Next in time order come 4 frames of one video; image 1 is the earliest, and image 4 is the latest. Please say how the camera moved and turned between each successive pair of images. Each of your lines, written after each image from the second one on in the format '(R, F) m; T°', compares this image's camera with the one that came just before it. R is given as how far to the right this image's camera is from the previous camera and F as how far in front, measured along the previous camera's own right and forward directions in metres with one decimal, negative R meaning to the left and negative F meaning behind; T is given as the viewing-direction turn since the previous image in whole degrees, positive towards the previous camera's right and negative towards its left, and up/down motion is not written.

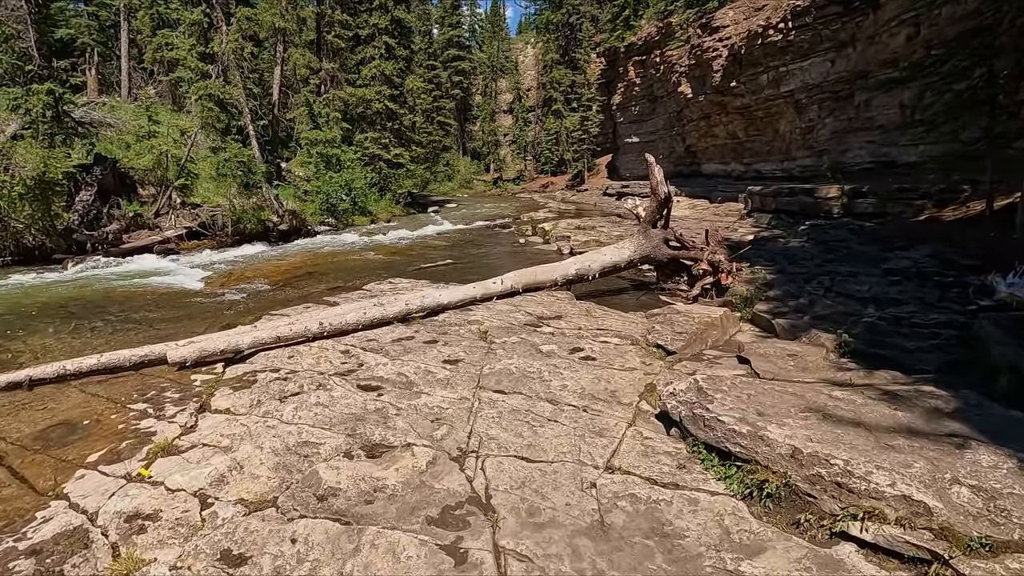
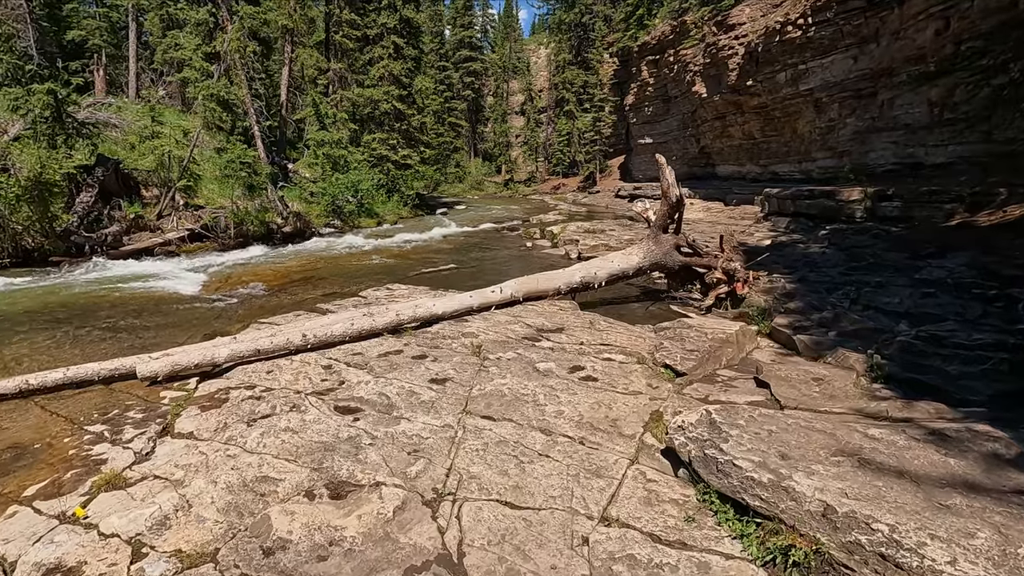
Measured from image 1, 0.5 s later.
(+0.2, +0.5) m; -1°
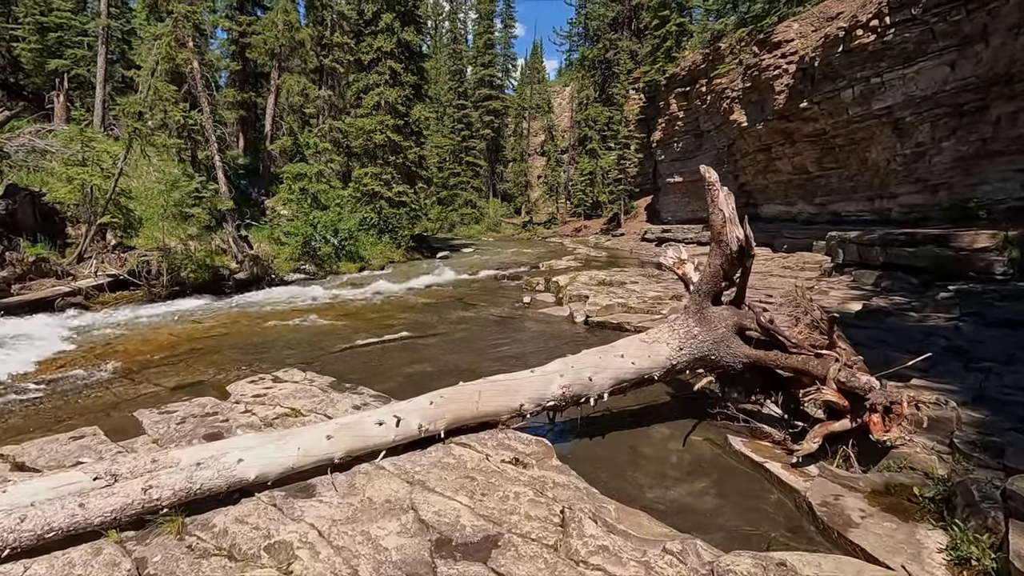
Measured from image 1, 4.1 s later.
(+0.8, +3.5) m; -3°
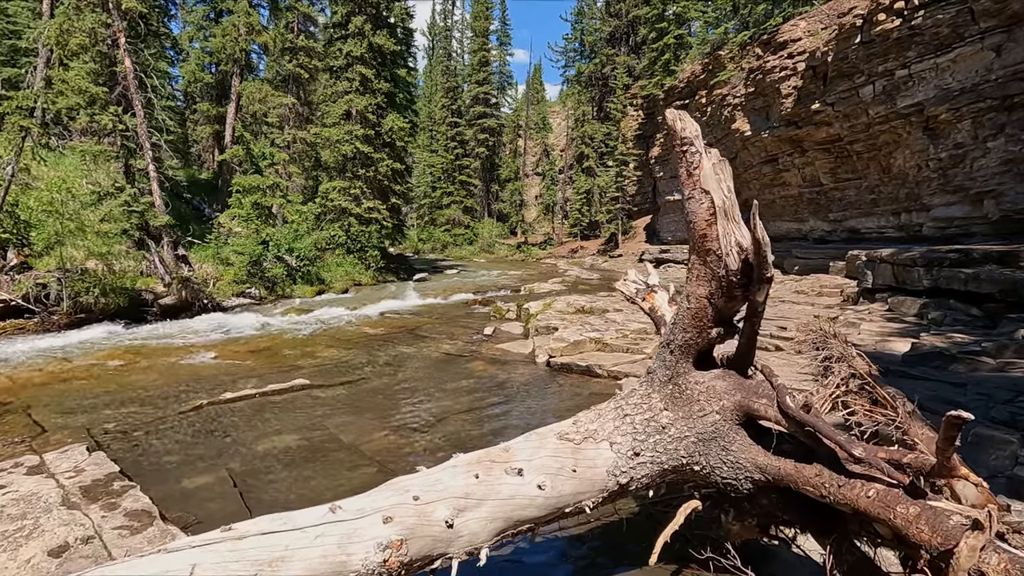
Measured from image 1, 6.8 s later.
(+0.9, +2.1) m; -1°
